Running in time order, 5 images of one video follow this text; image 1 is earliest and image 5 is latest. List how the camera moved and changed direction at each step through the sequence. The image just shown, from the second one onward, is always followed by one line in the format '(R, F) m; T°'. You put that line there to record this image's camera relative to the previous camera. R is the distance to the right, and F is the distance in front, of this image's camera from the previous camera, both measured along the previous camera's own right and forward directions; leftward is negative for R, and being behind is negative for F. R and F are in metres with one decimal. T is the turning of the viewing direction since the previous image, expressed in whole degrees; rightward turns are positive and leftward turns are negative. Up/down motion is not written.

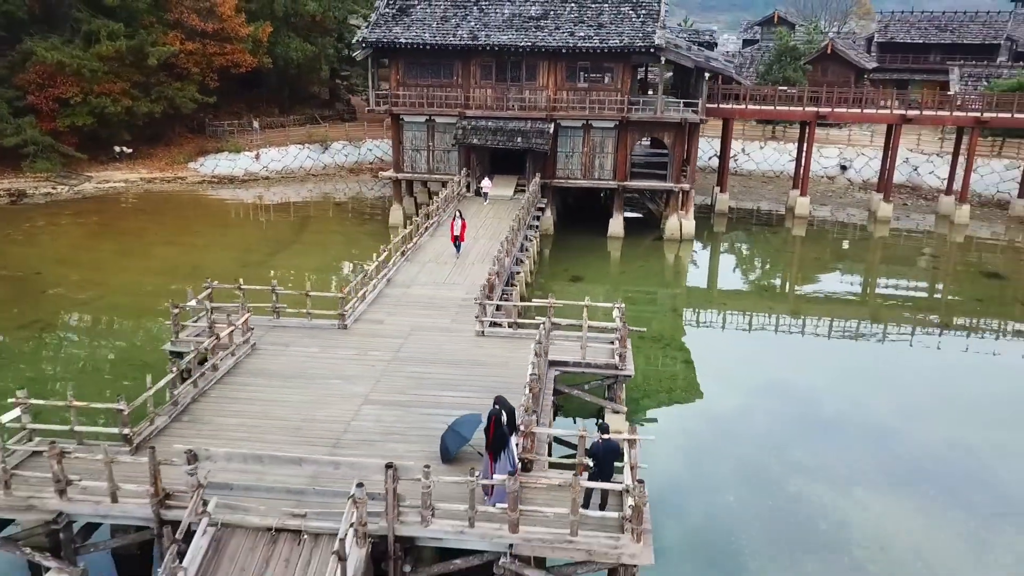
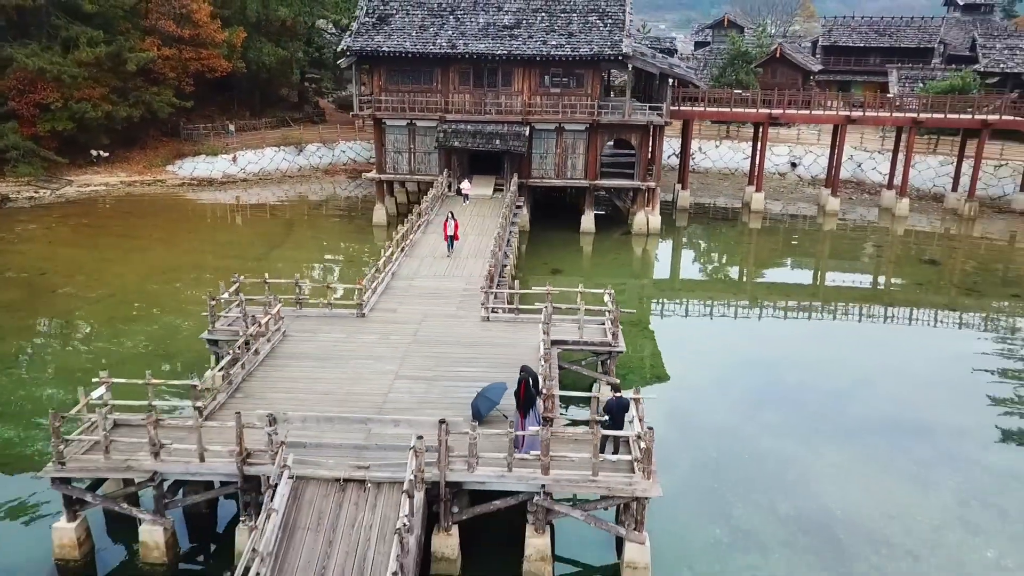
(-0.8, -1.5) m; +3°
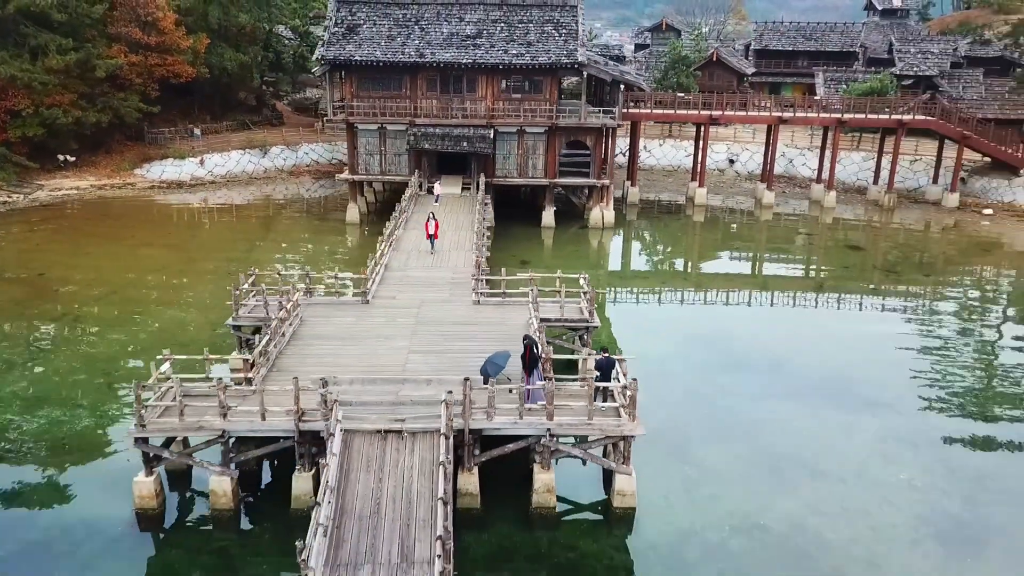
(-0.9, -2.0) m; +4°
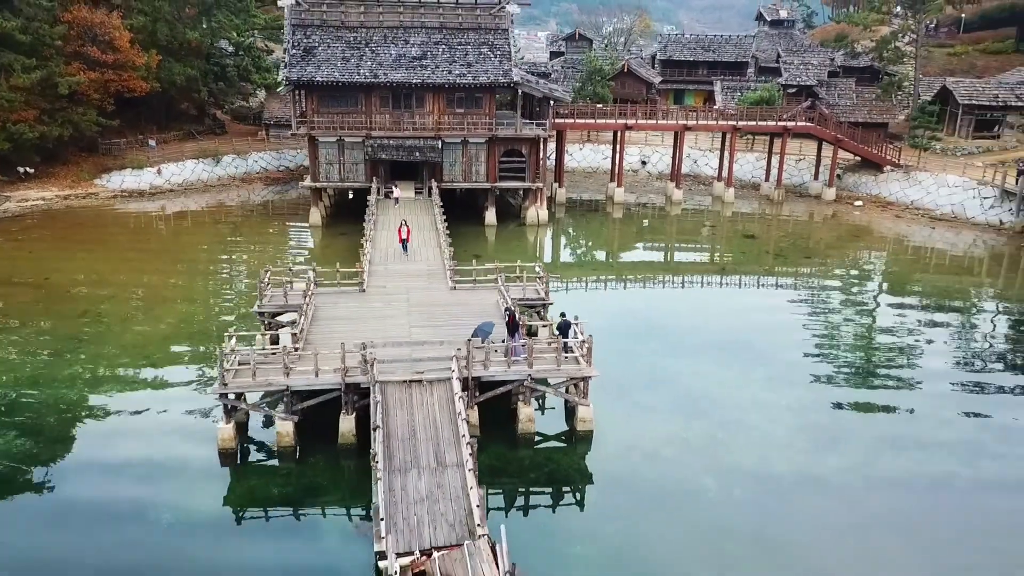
(-1.4, -3.9) m; +6°
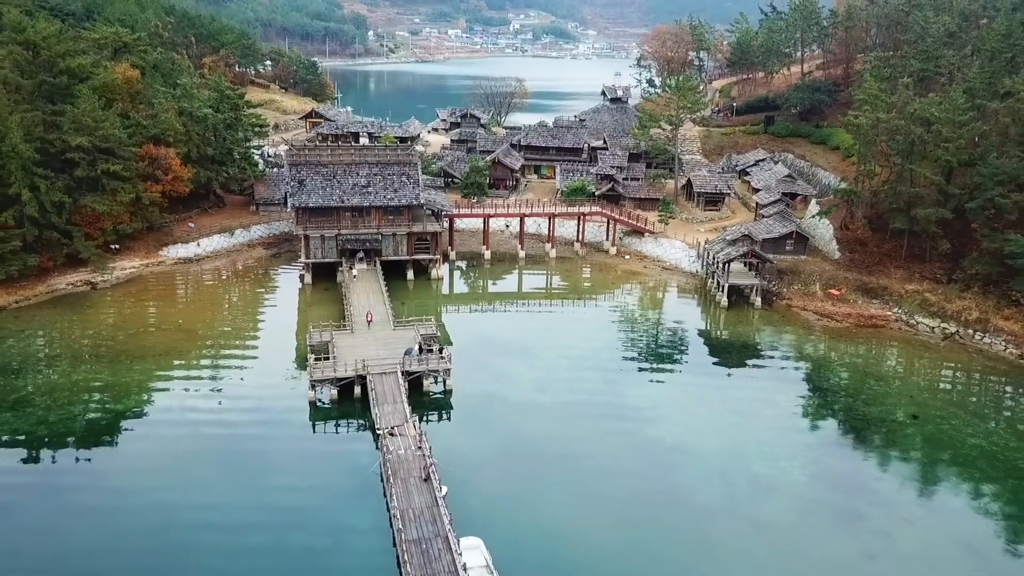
(+0.6, -24.9) m; +6°
